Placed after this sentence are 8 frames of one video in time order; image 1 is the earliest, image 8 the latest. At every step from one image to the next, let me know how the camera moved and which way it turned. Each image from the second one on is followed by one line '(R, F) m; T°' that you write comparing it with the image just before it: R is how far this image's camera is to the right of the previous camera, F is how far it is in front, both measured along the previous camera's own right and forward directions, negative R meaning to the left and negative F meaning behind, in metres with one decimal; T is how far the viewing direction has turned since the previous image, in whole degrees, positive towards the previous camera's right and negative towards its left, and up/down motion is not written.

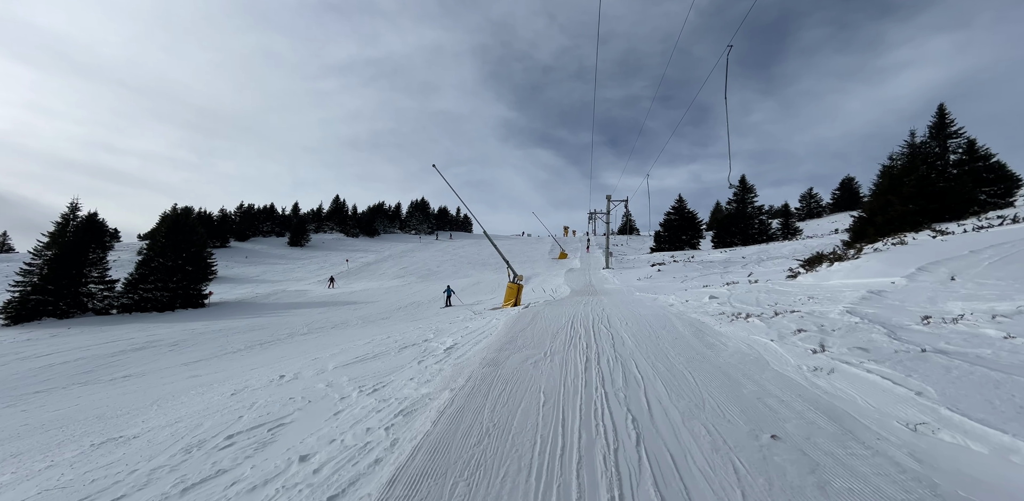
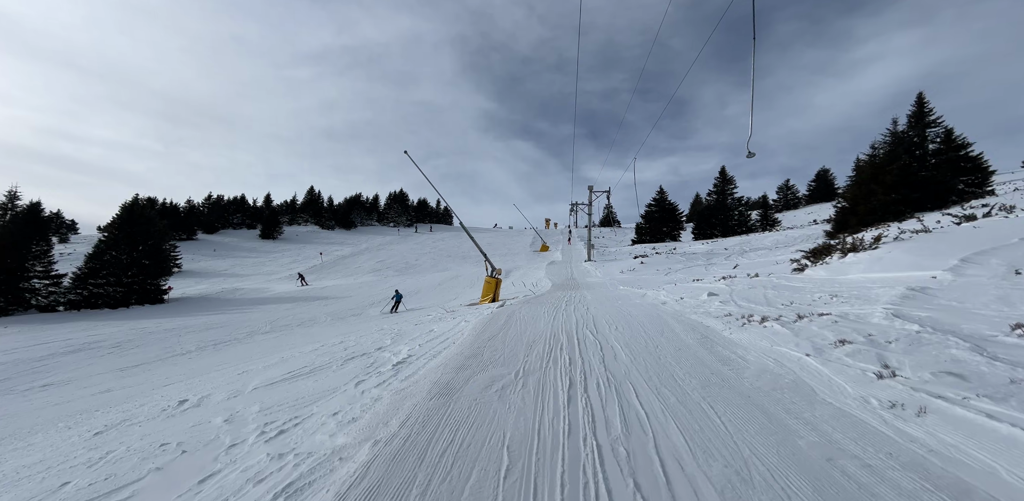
(+0.2, +0.8) m; +3°
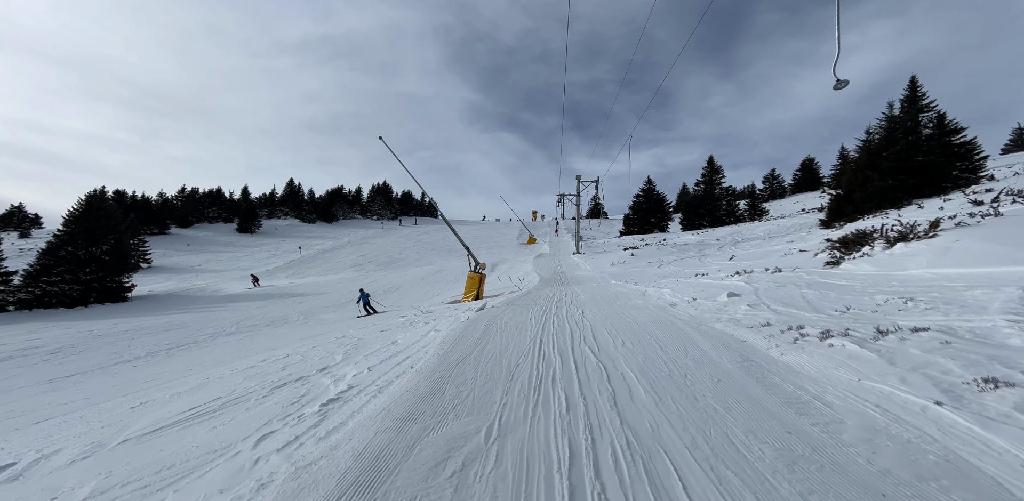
(+0.1, +0.9) m; +2°
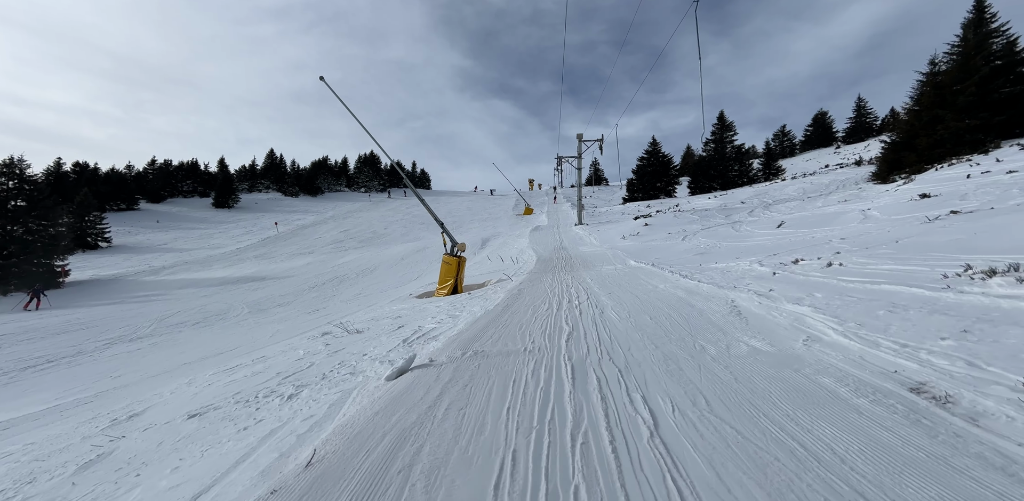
(+0.3, +3.3) m; +1°
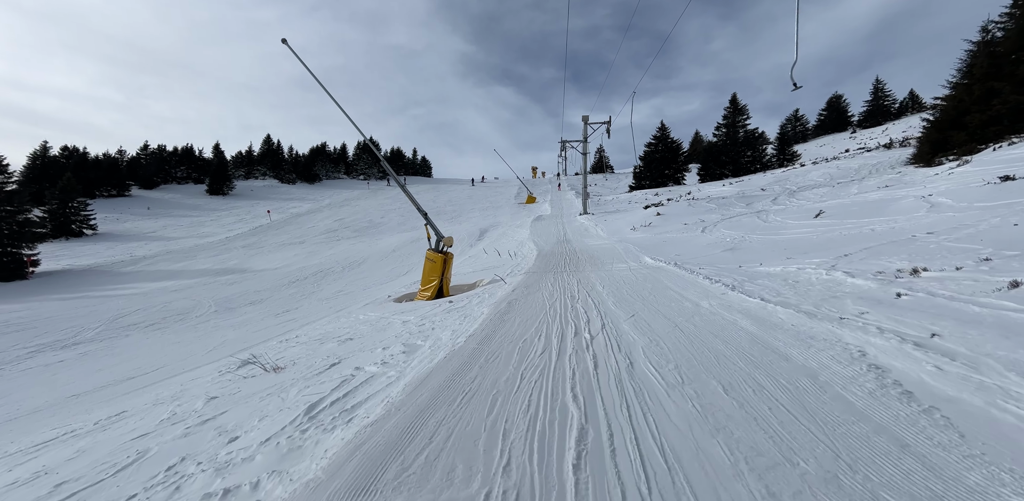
(+0.2, +1.7) m; 0°
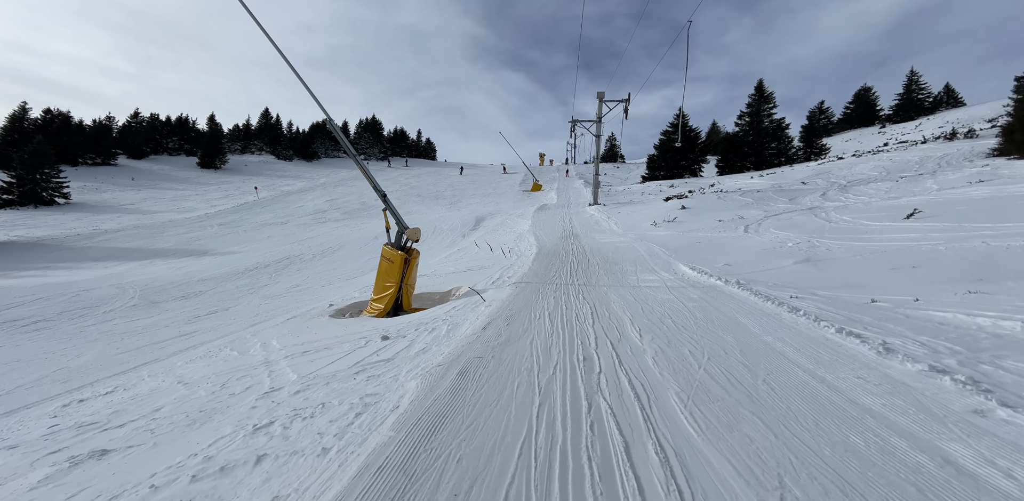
(+0.3, +2.9) m; 0°
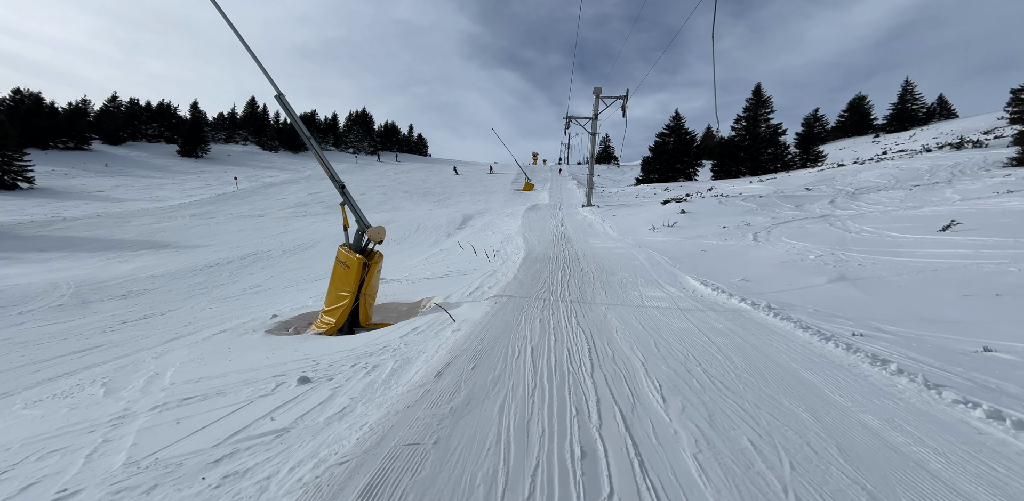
(+0.2, +1.3) m; +1°
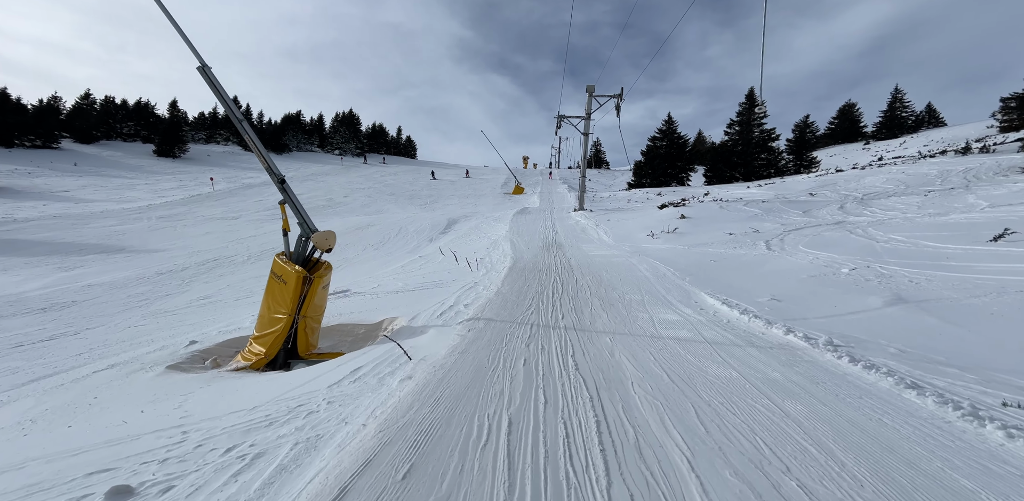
(+0.2, +1.3) m; +2°
